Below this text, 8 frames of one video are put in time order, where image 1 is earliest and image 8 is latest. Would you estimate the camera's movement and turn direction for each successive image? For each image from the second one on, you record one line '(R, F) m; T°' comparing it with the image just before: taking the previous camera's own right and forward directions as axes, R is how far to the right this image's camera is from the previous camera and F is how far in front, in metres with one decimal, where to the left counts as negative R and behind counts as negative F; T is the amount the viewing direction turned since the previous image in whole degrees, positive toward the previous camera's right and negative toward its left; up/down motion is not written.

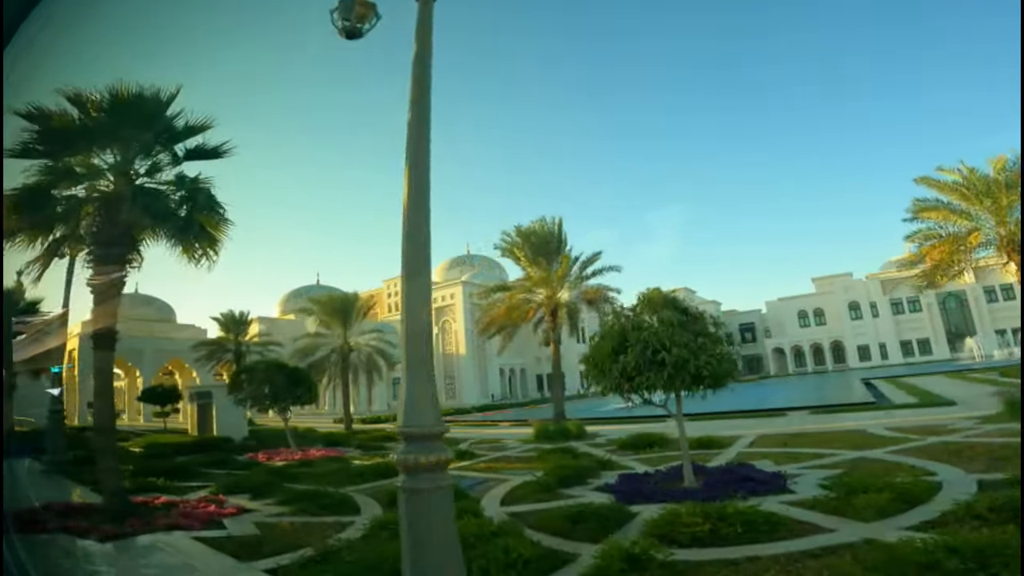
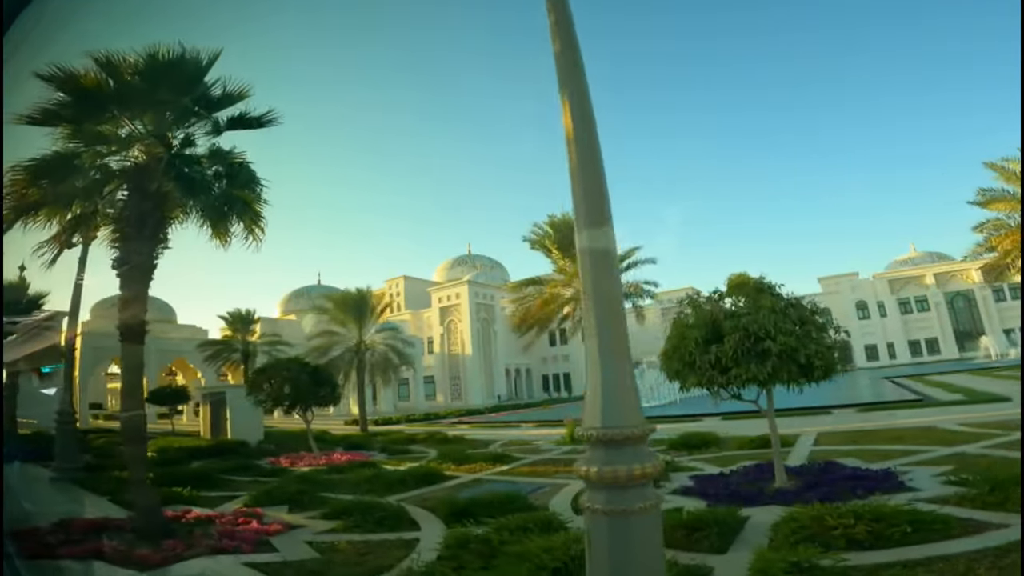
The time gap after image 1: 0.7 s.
(-0.6, +0.7) m; 0°
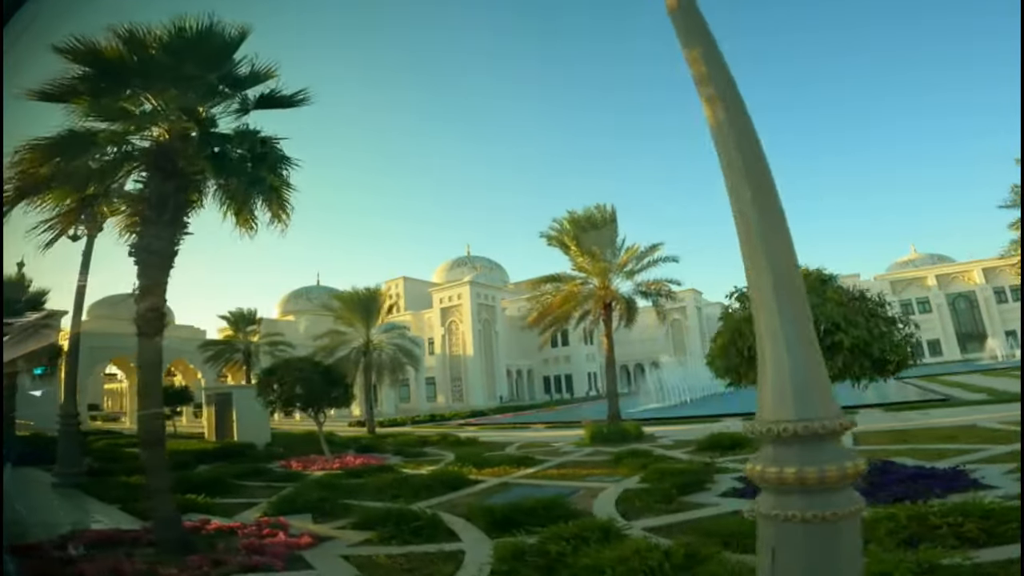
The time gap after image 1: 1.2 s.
(-0.4, +0.4) m; 0°
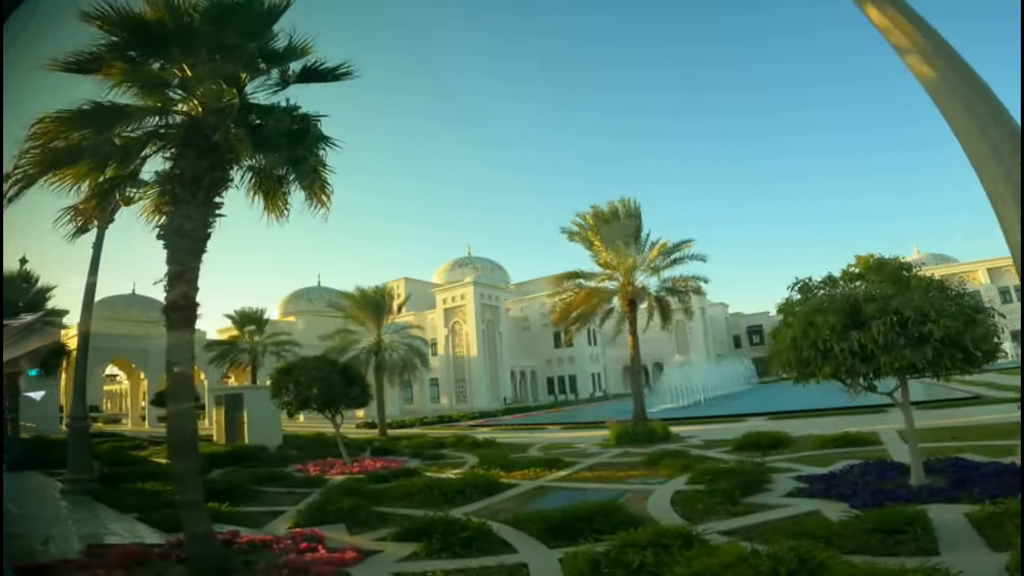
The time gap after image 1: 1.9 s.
(-0.4, +0.4) m; 0°
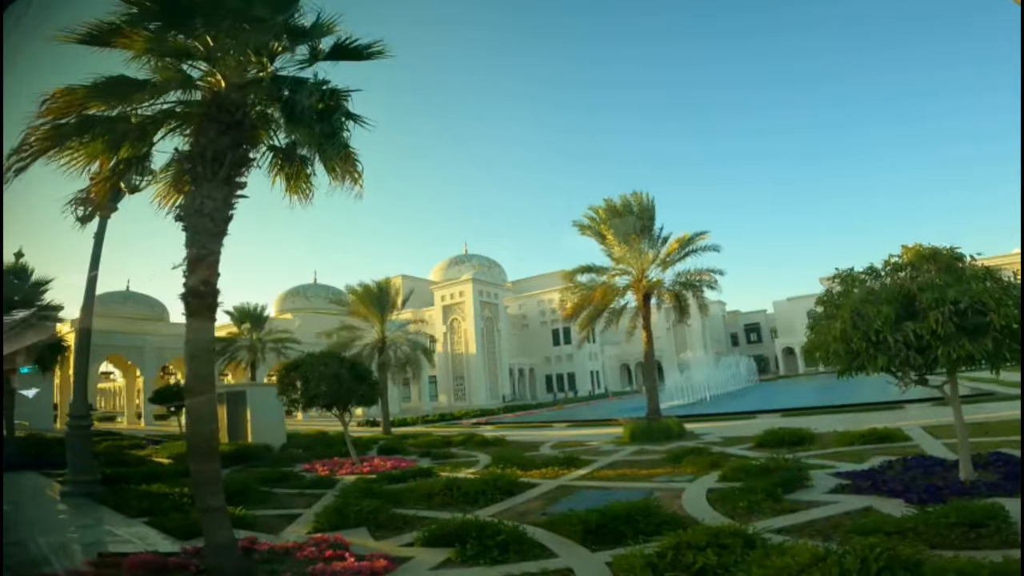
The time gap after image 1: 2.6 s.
(-0.3, +0.3) m; +1°
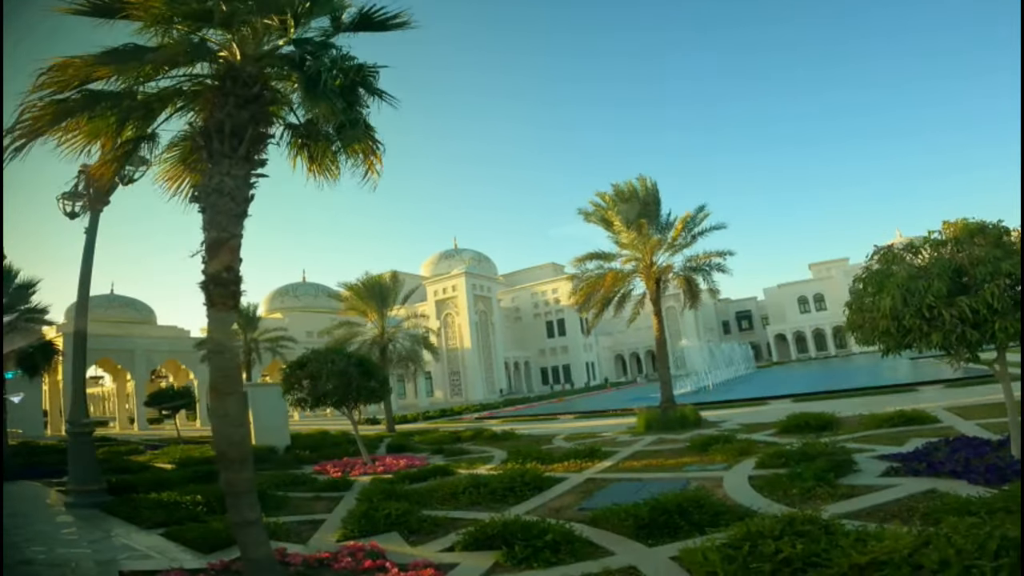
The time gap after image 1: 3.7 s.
(-0.3, +0.3) m; +1°
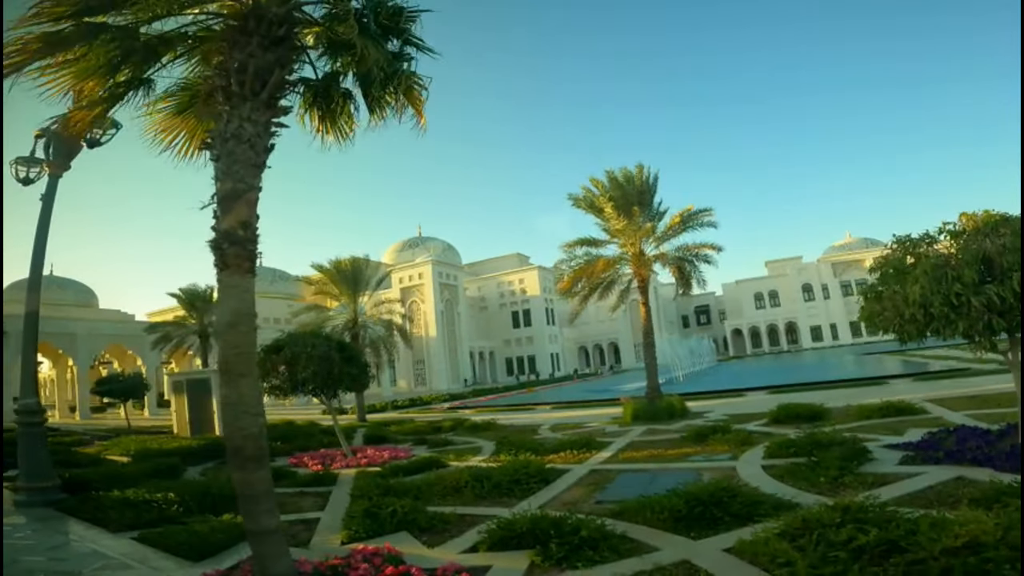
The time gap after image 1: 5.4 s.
(-0.4, +0.4) m; +4°
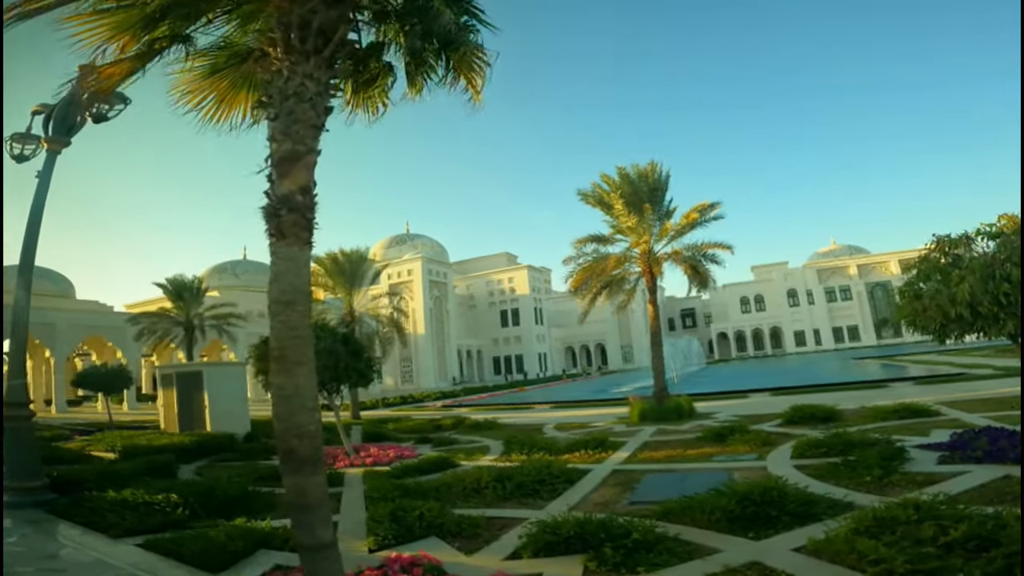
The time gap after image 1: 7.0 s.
(-0.4, +0.2) m; +1°
